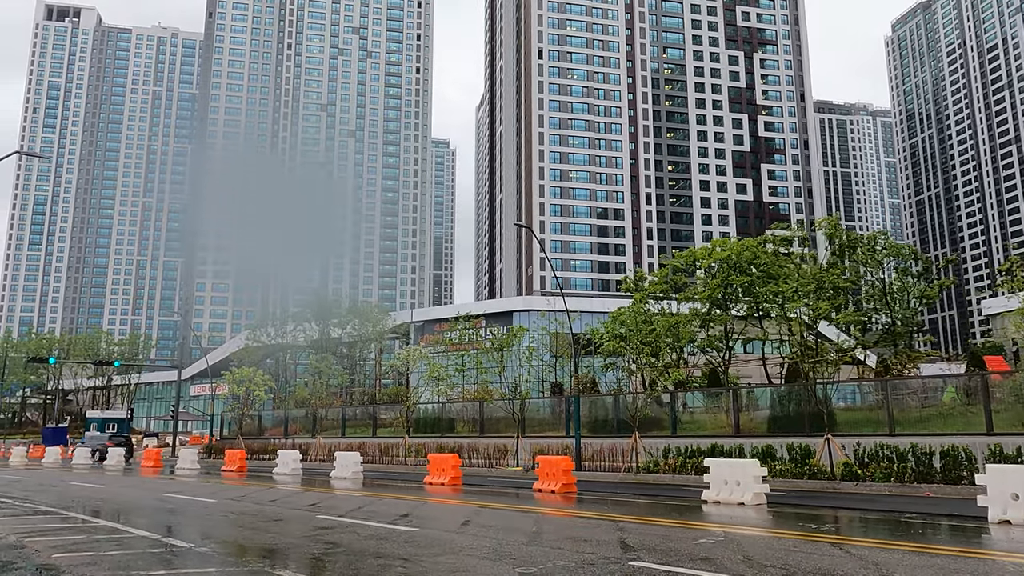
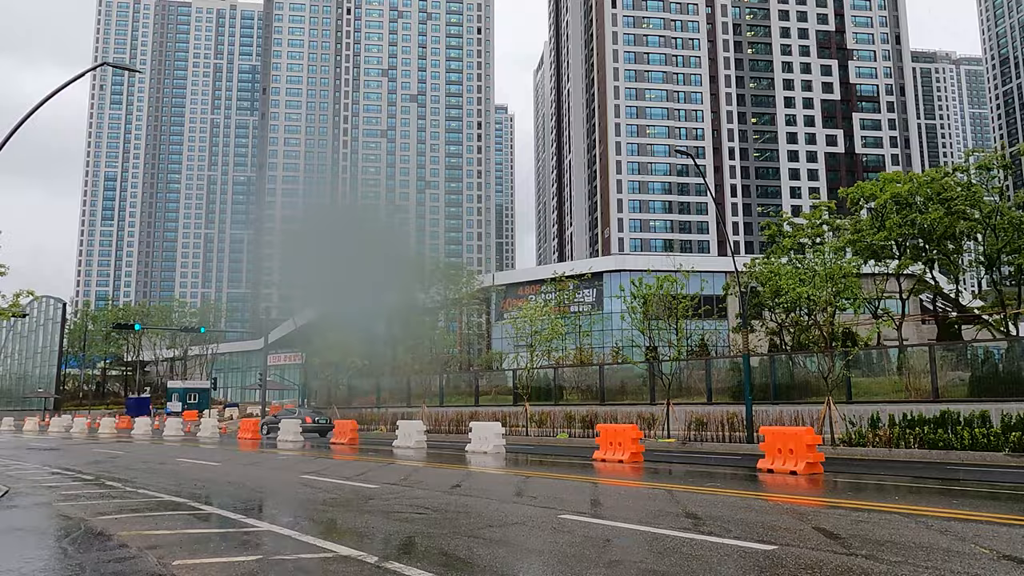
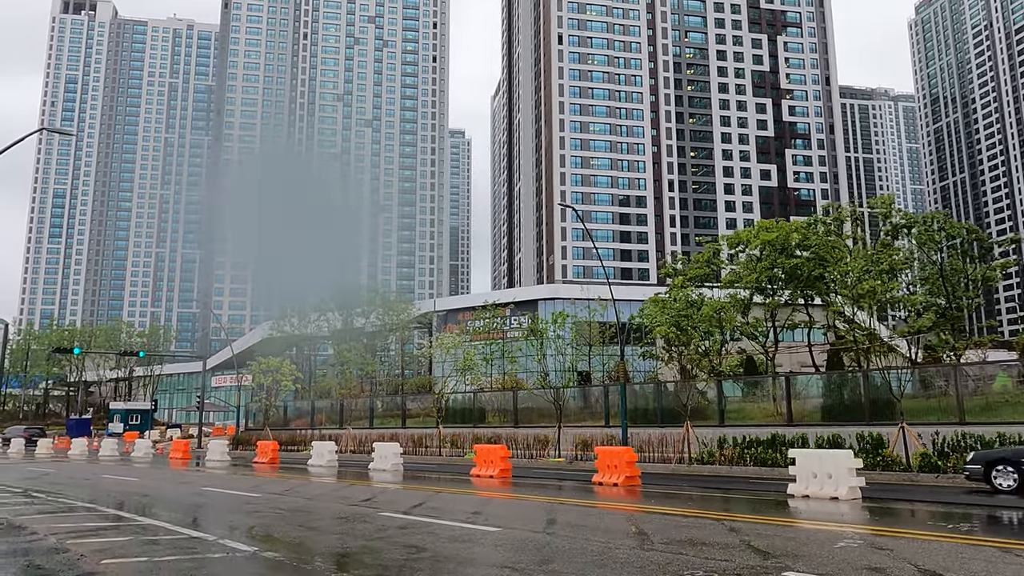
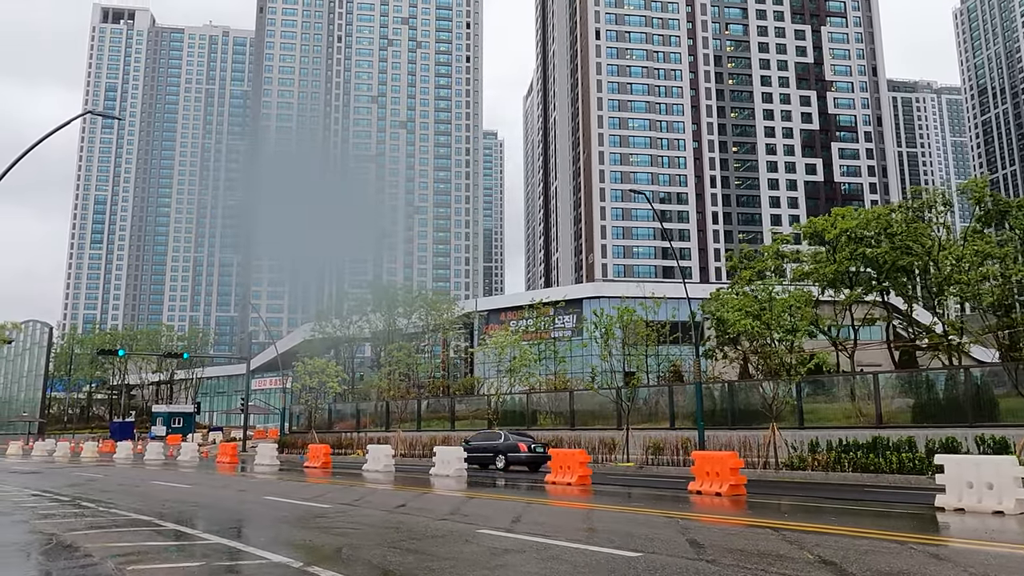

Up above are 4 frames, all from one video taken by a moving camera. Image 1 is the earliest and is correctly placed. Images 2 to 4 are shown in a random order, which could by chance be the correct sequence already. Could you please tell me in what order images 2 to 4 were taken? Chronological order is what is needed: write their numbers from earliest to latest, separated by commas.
3, 4, 2
